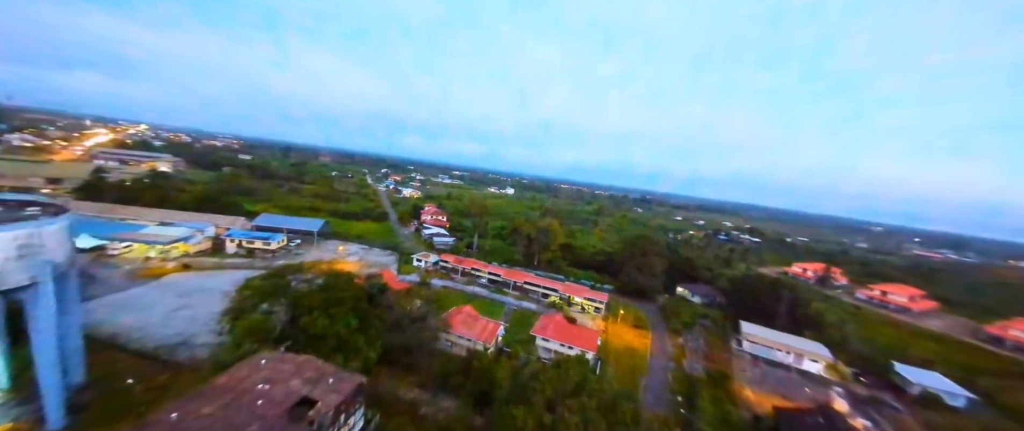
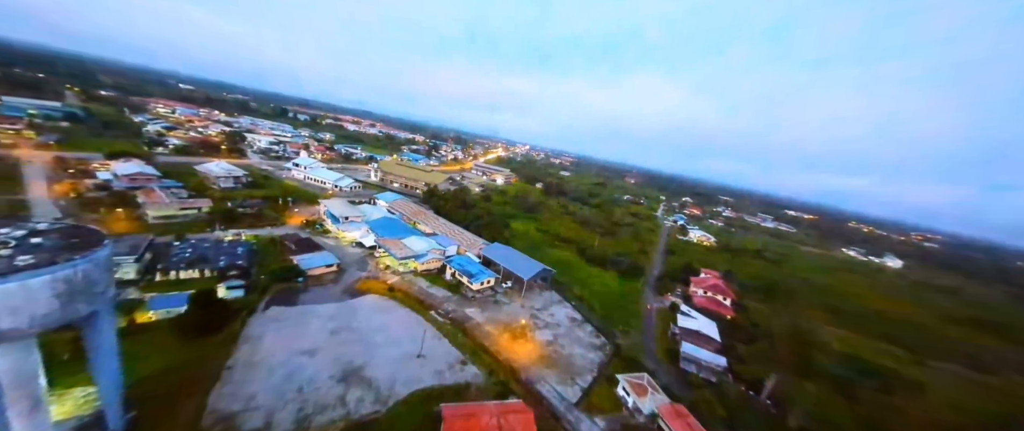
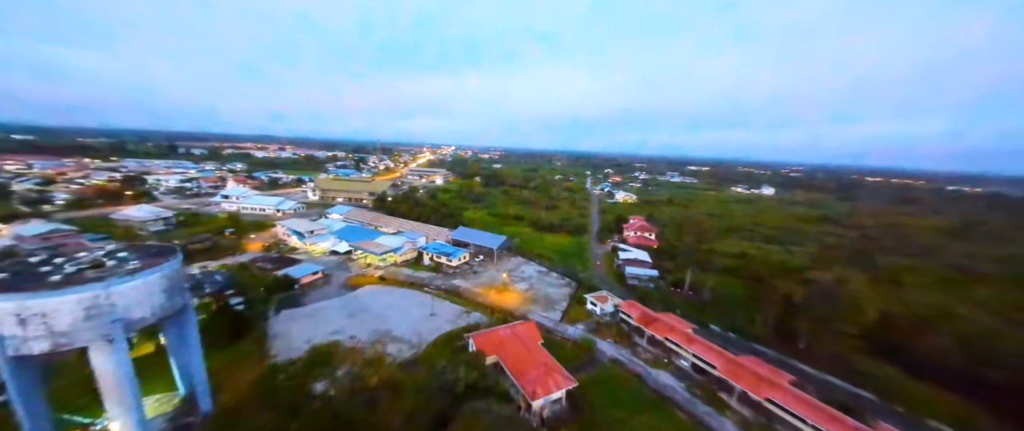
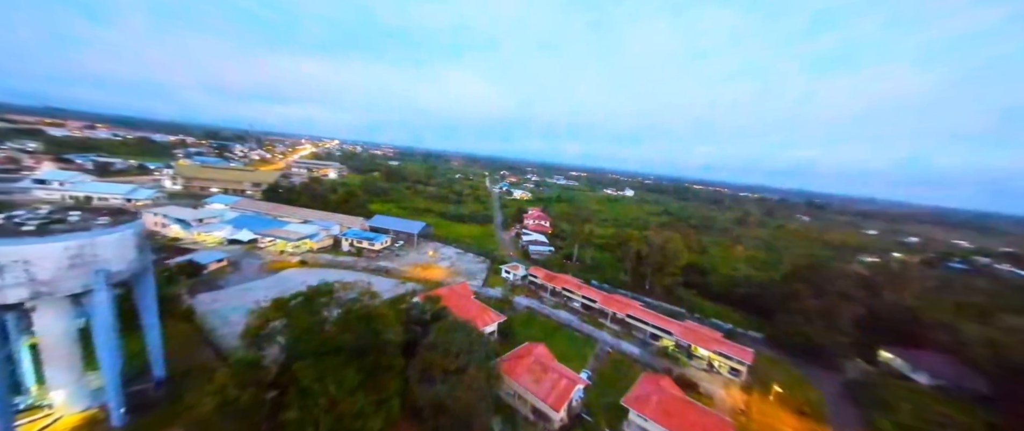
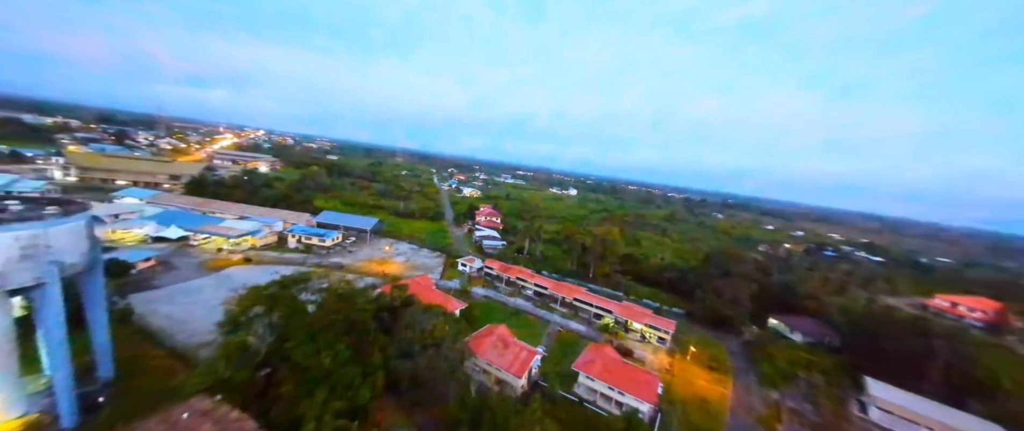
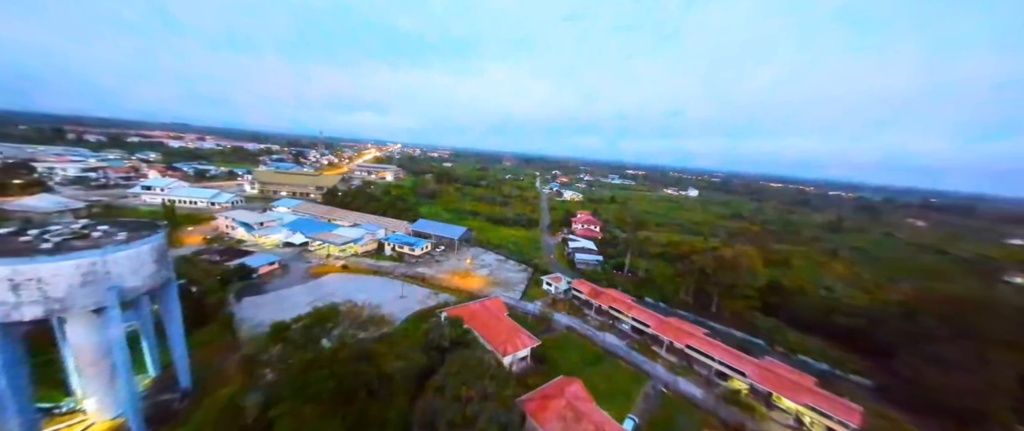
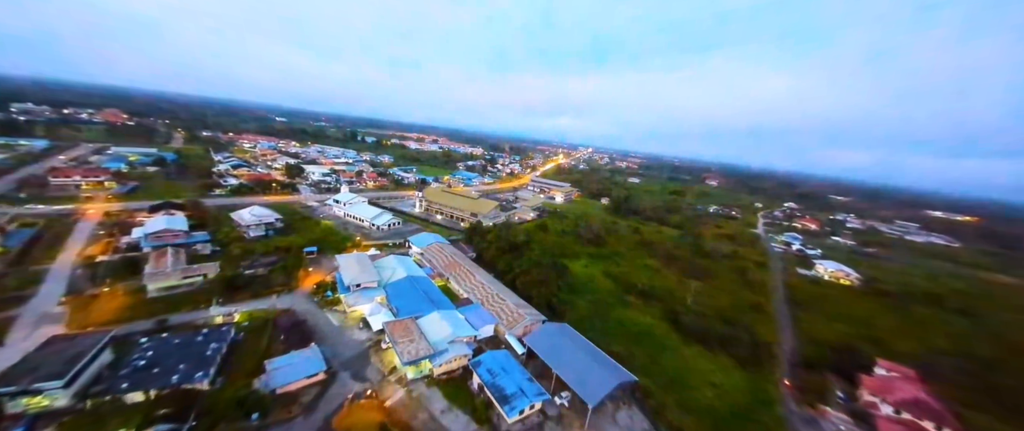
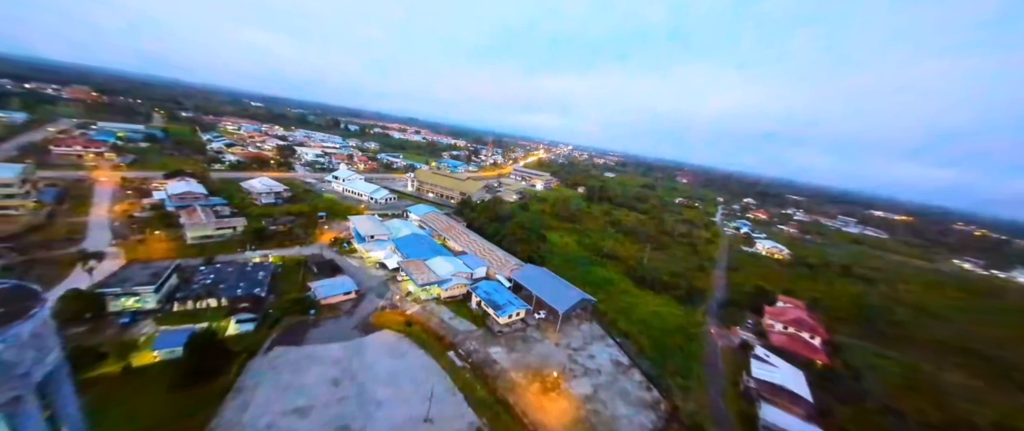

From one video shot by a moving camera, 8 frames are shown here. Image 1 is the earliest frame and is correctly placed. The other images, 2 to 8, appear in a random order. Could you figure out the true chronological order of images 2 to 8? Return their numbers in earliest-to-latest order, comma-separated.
5, 4, 6, 3, 2, 8, 7
